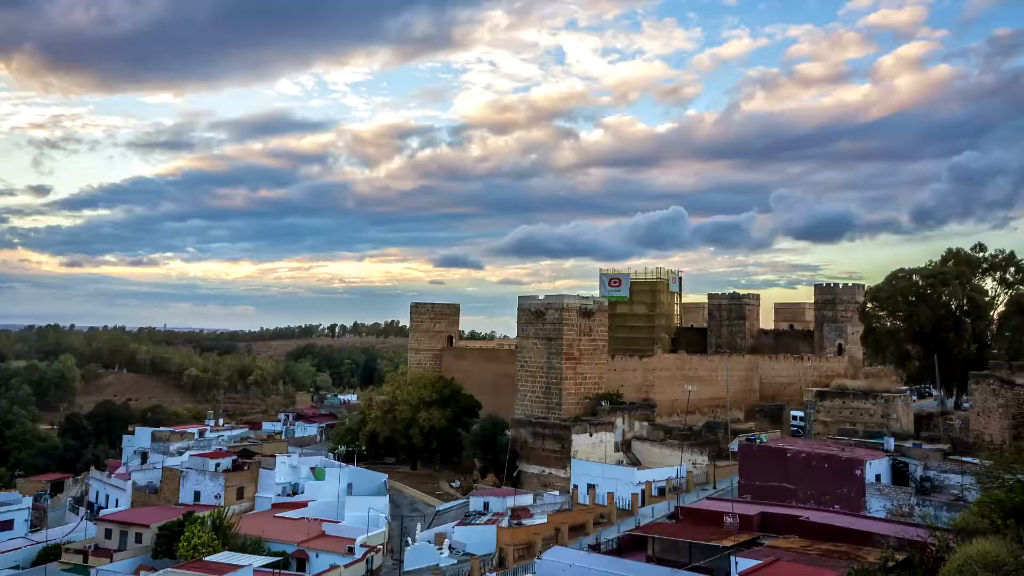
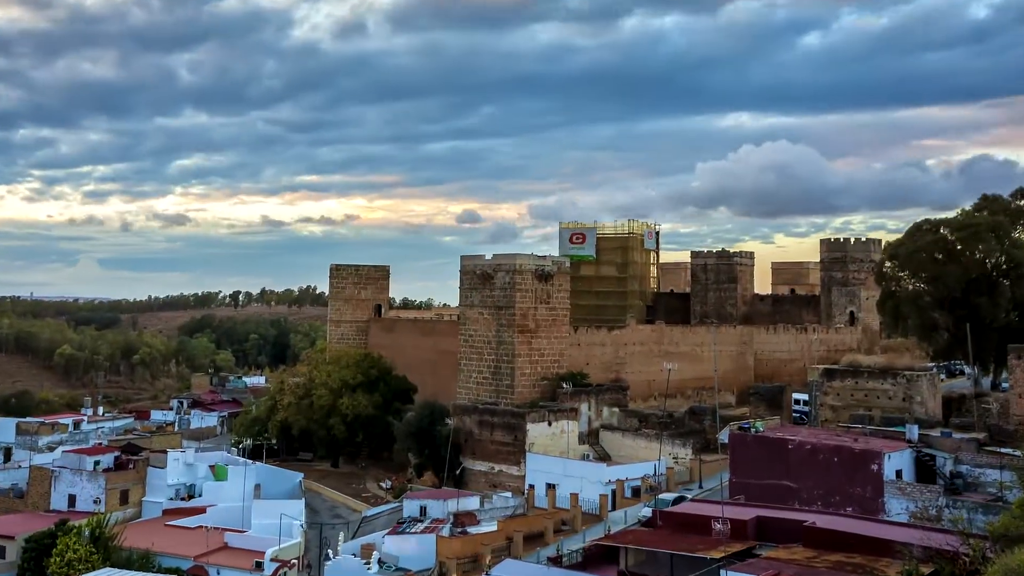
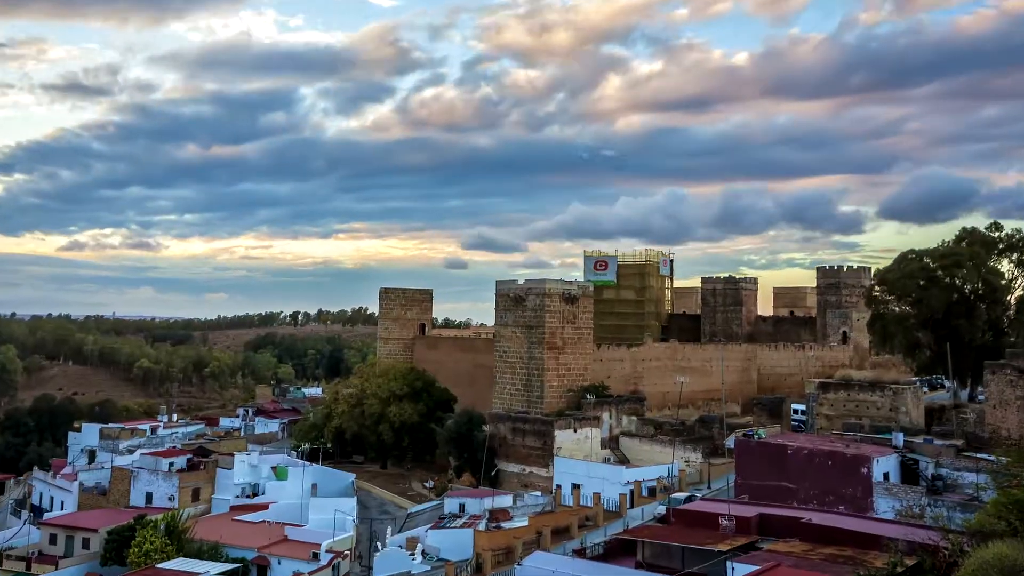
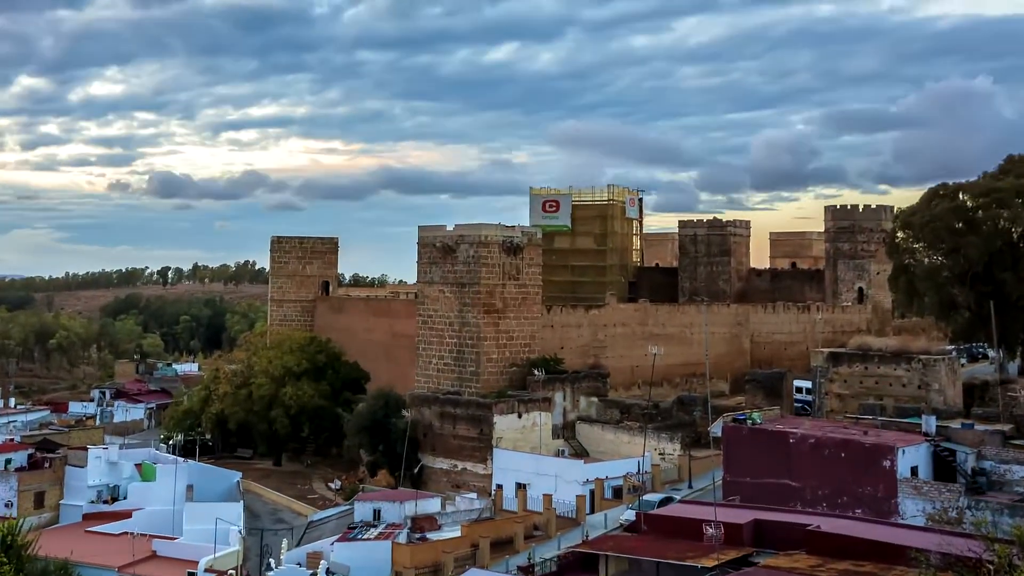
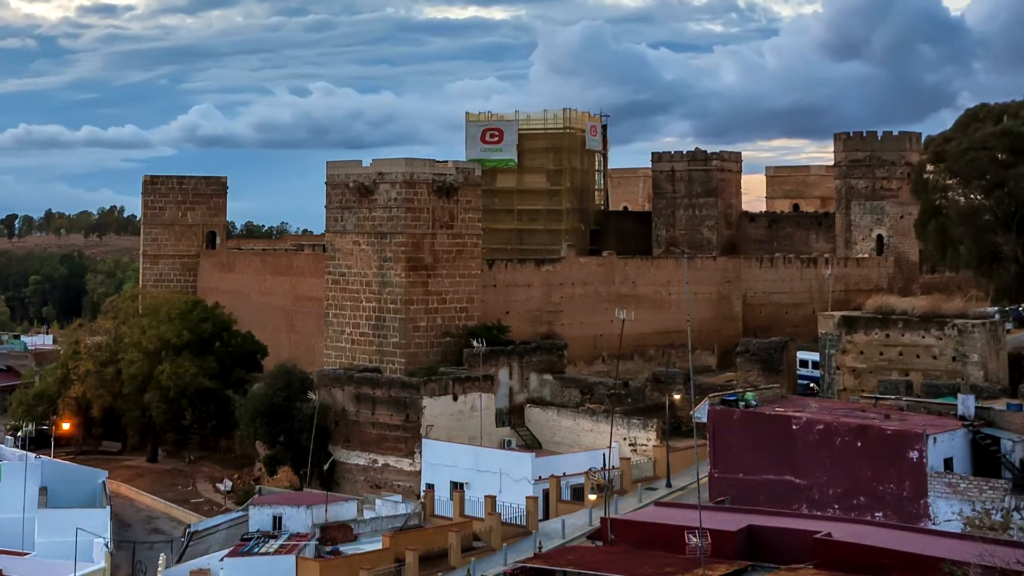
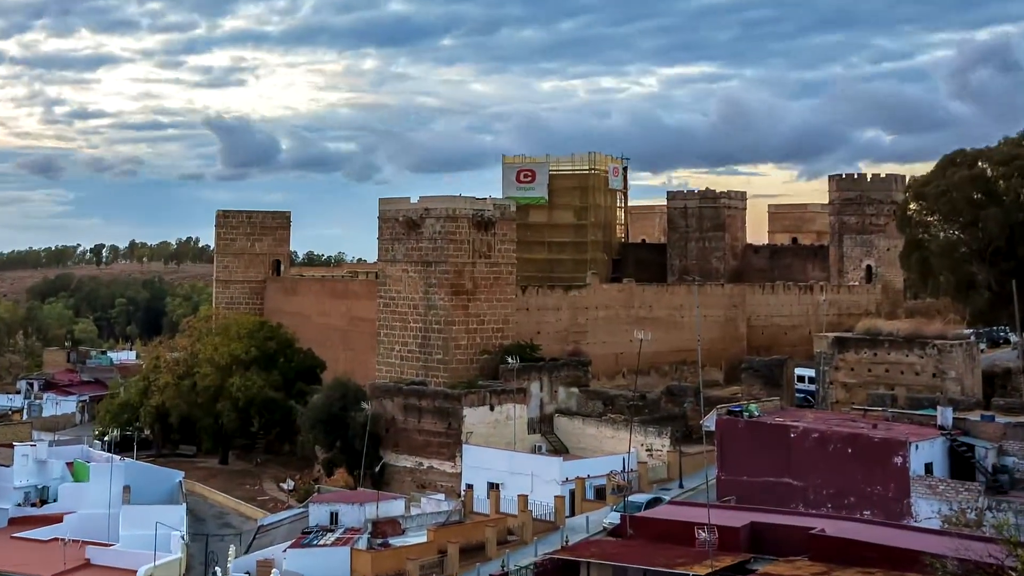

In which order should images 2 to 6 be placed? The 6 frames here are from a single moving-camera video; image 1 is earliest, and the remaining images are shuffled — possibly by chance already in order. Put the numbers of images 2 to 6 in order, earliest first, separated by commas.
3, 2, 4, 6, 5
